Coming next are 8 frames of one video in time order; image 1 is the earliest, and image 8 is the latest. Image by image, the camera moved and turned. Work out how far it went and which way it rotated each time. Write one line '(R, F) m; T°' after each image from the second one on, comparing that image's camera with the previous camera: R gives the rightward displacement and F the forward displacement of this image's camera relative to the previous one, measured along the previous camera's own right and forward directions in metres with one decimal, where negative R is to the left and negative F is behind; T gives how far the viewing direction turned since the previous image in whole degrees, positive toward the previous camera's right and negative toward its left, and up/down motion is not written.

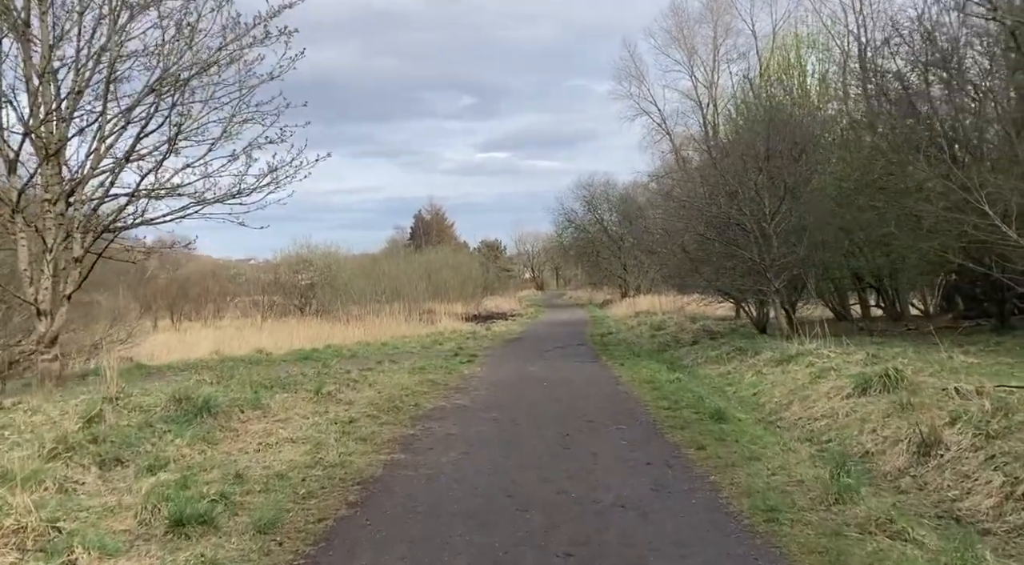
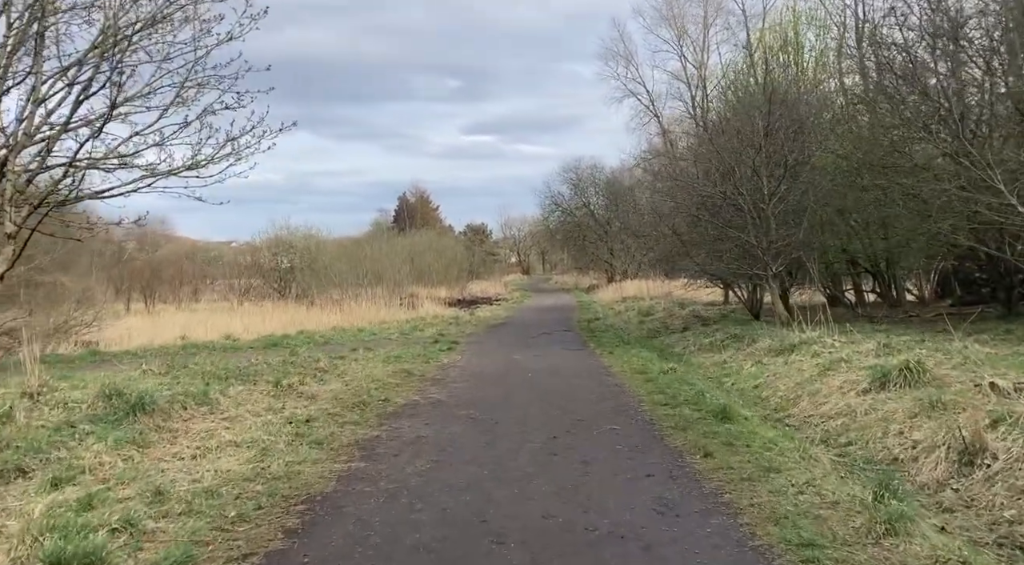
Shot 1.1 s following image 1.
(+0.1, +1.2) m; +1°
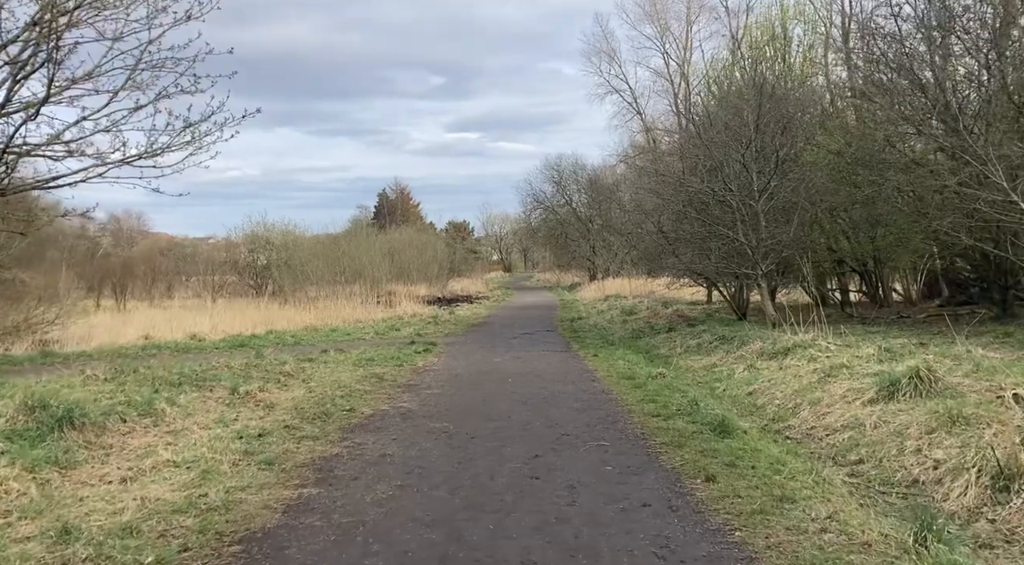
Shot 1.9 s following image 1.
(0.0, +0.9) m; +1°
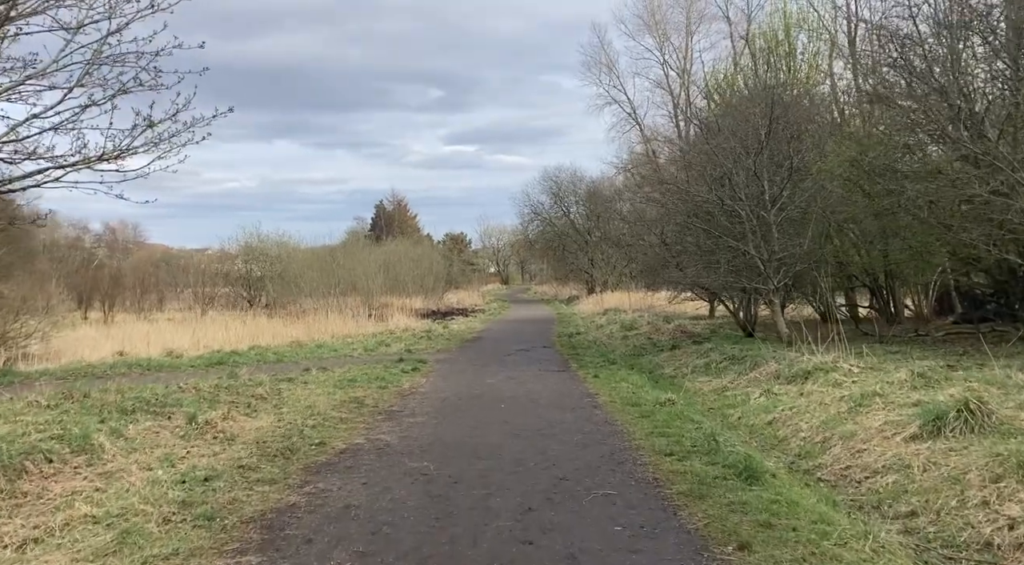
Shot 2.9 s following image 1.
(0.0, +1.2) m; 0°
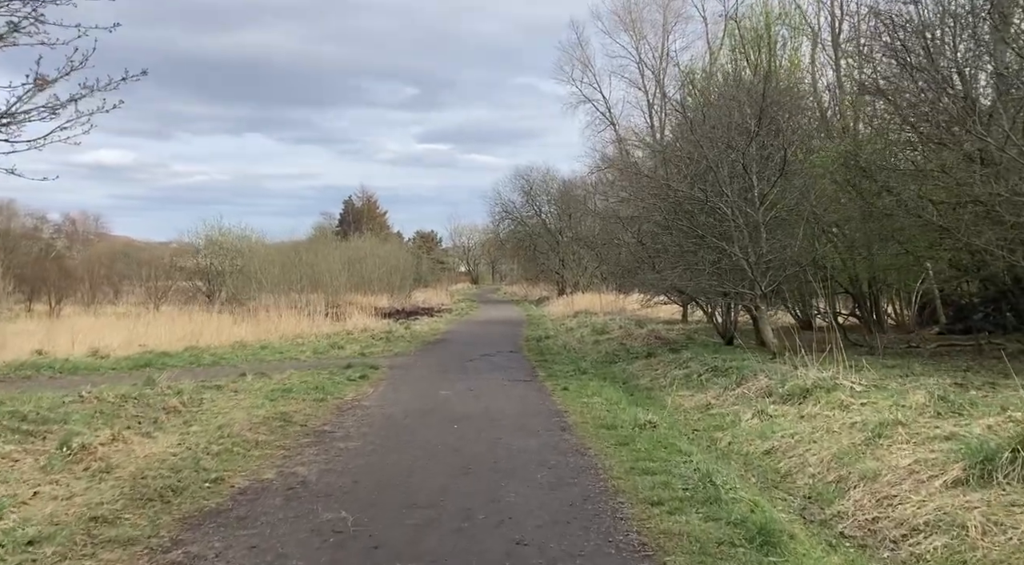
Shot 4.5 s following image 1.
(+0.1, +1.8) m; +2°
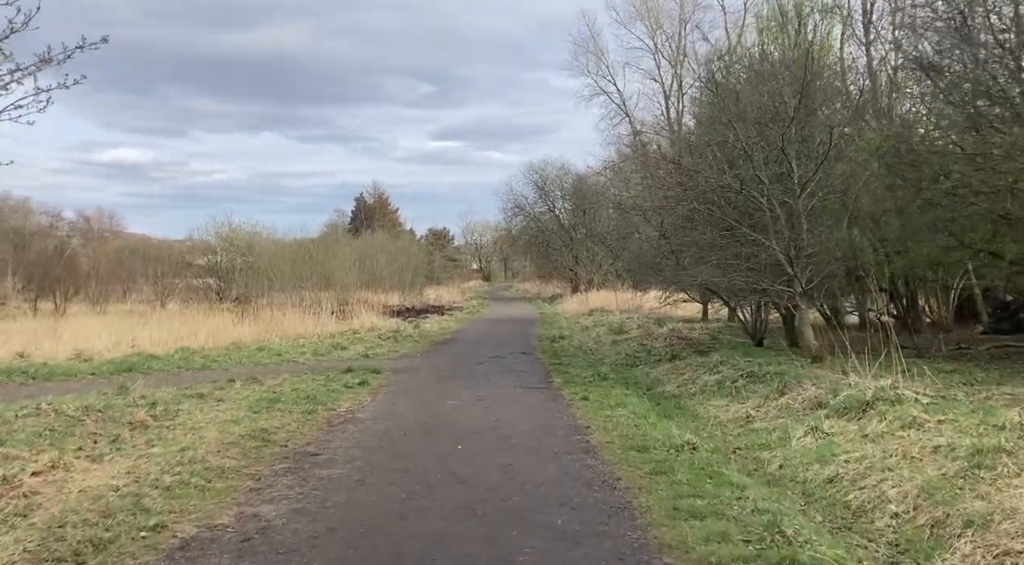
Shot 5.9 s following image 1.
(0.0, +1.5) m; -1°
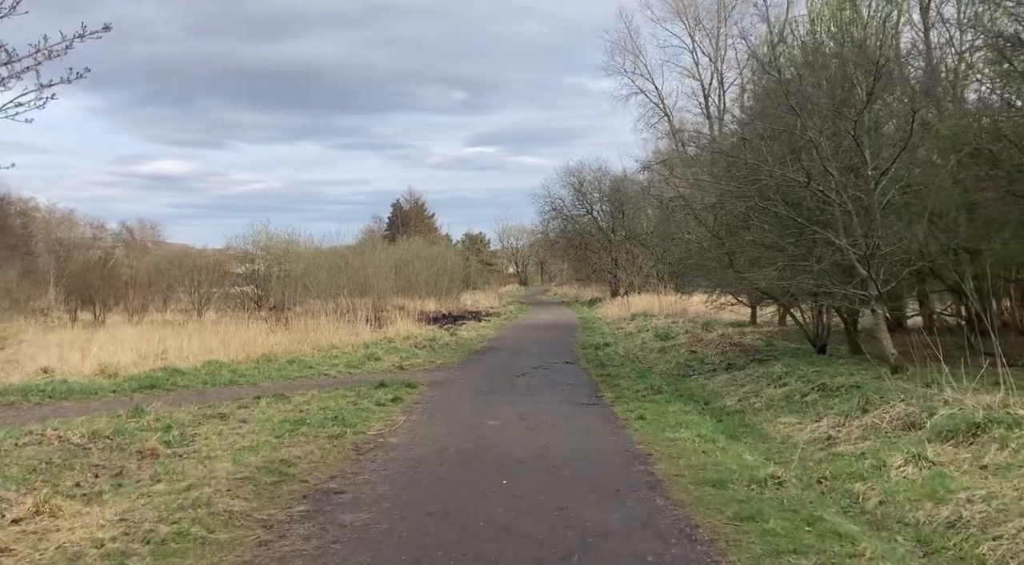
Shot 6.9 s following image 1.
(-0.1, +1.1) m; -2°
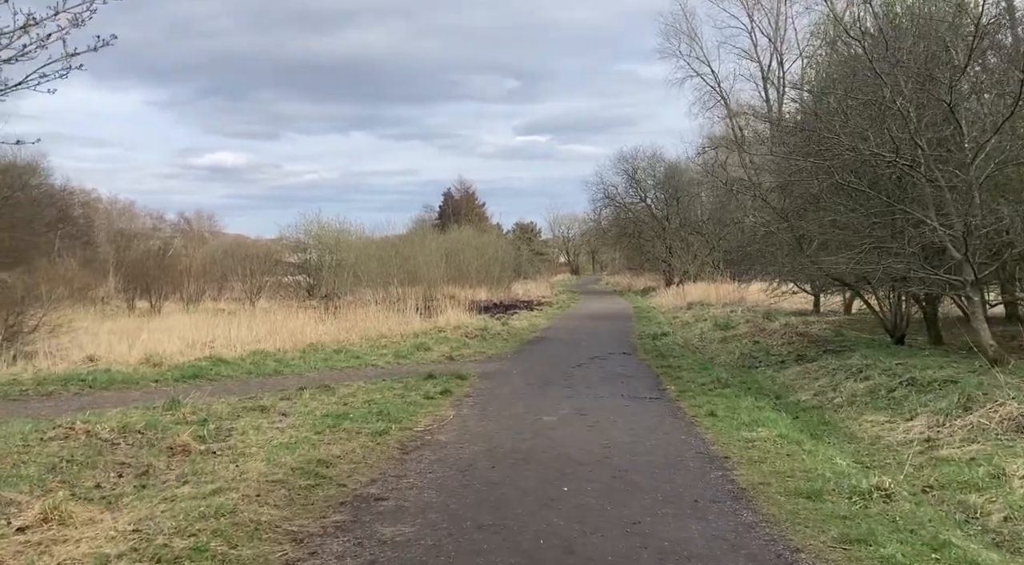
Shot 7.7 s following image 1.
(-0.1, +0.9) m; -3°
